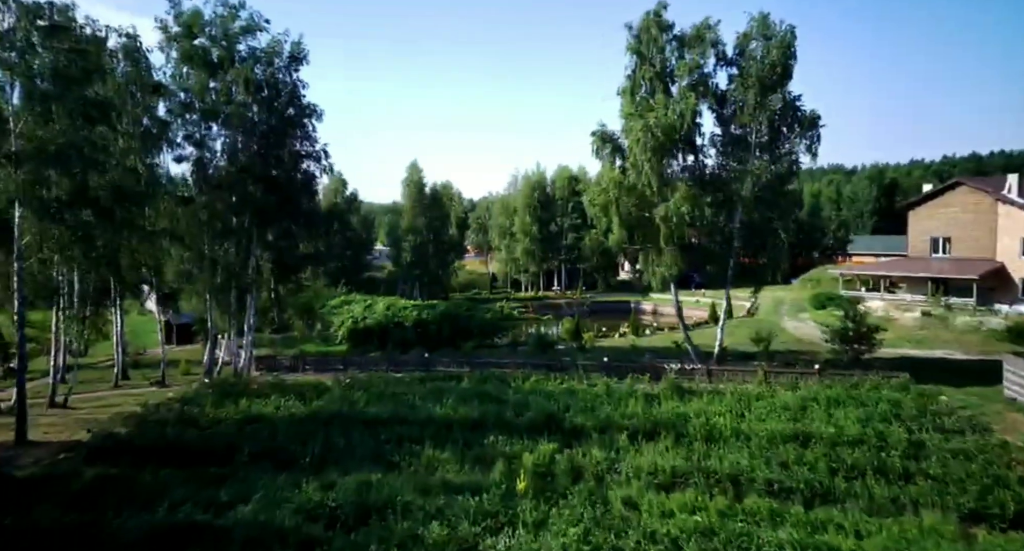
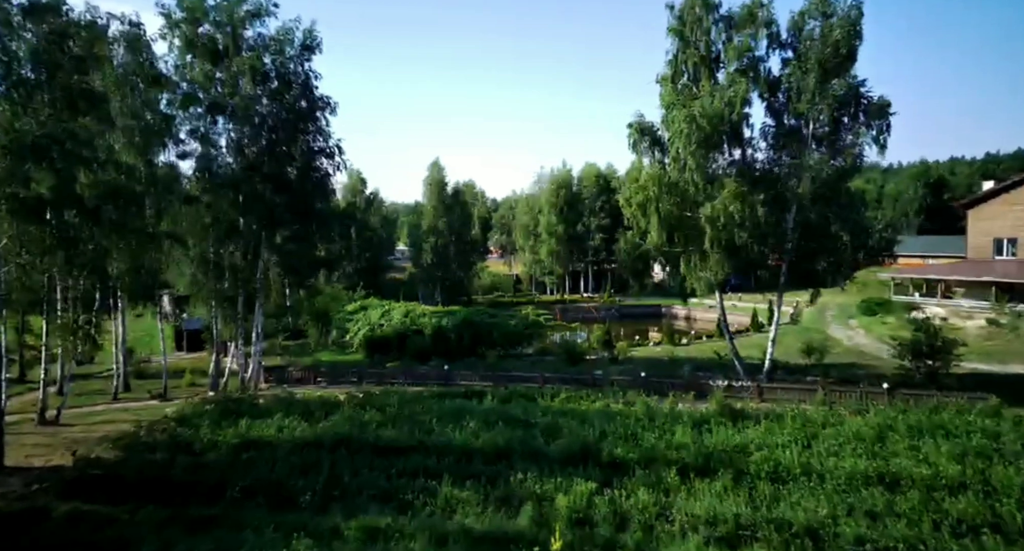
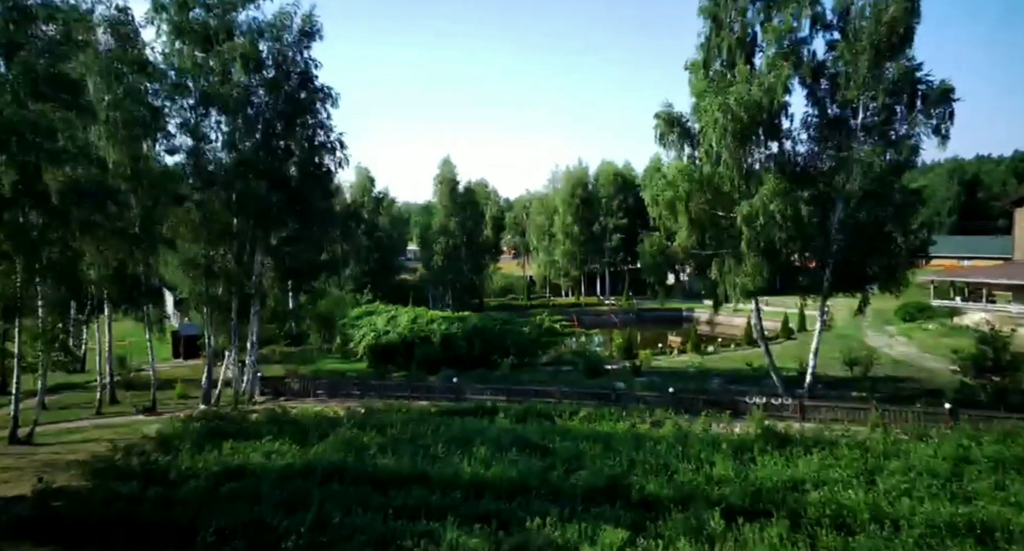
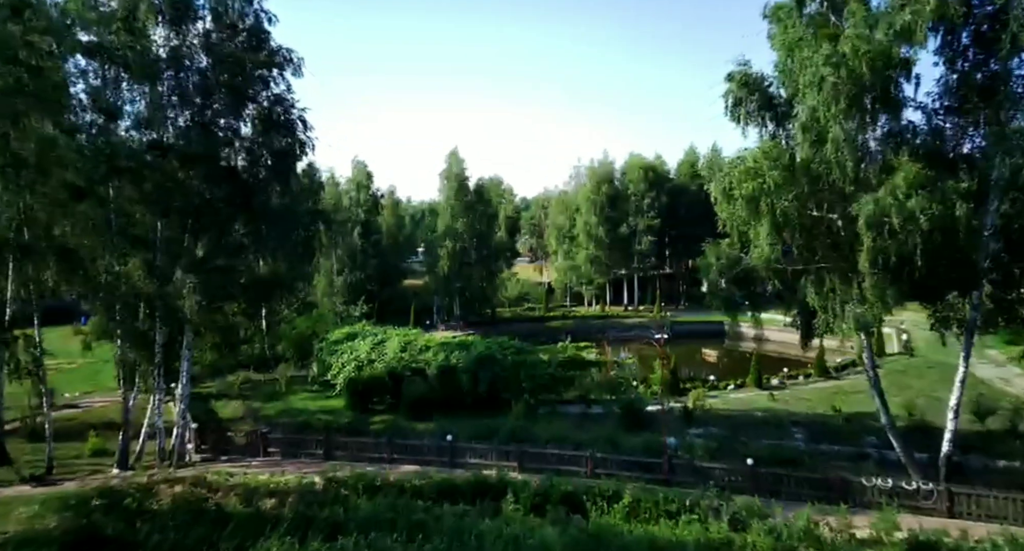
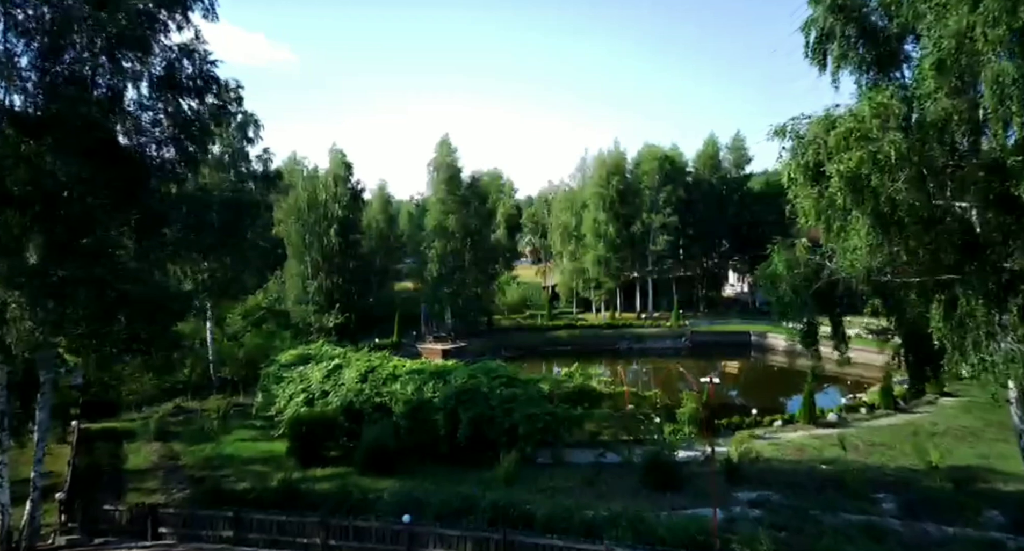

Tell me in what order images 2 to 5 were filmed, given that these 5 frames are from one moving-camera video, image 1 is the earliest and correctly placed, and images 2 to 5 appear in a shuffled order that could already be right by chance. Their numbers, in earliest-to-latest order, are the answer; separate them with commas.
2, 3, 4, 5
